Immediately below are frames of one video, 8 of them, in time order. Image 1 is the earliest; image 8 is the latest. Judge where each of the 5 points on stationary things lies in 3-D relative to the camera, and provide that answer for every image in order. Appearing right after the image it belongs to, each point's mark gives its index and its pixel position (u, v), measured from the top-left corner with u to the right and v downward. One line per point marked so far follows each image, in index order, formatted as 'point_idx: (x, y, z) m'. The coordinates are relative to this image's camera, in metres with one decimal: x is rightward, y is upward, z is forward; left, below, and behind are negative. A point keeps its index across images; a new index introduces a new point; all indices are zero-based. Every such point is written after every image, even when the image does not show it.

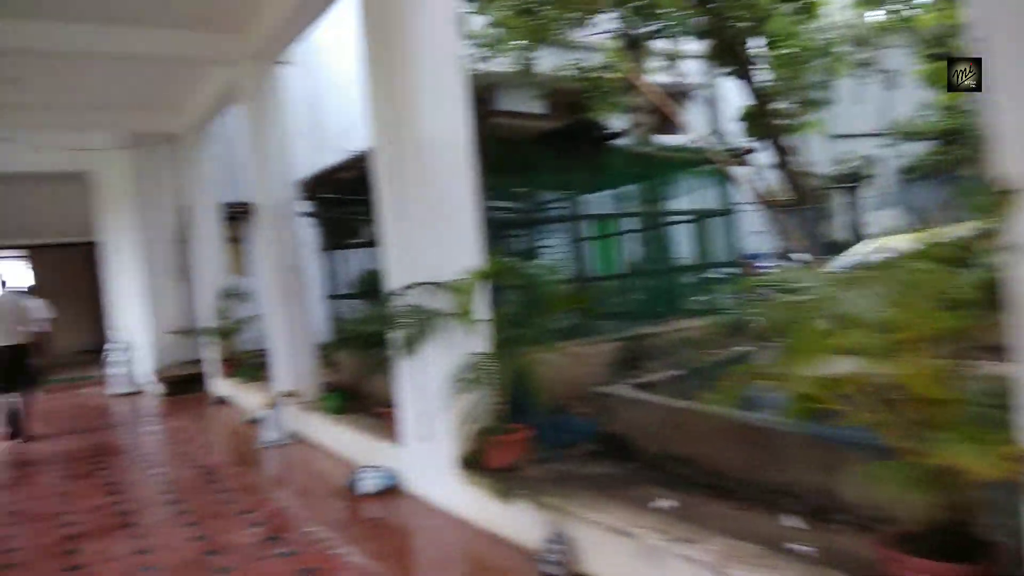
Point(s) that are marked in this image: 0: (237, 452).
0: (-2.1, -1.2, +5.8) m
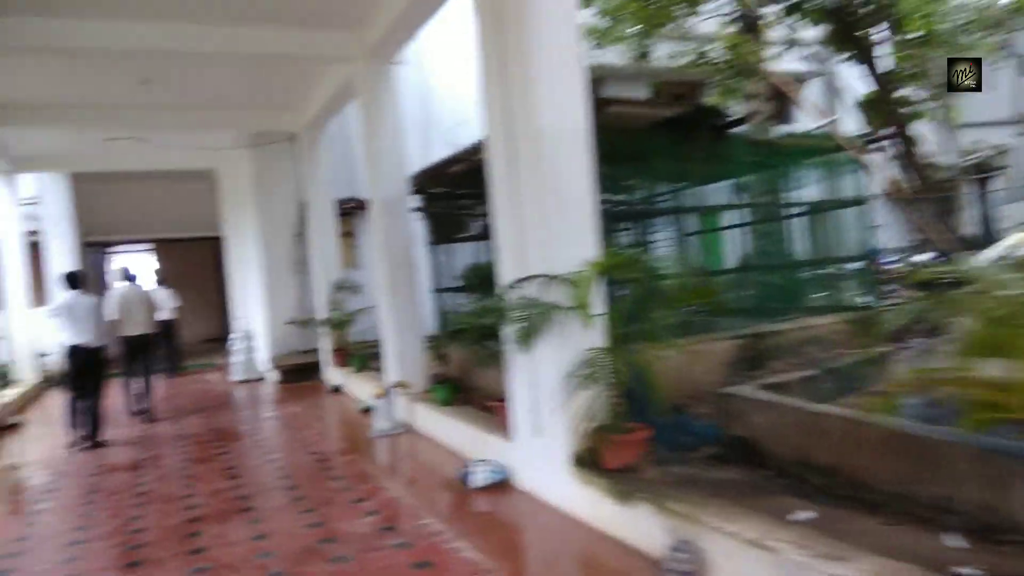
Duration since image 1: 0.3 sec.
0: (-1.3, -1.2, +5.8) m
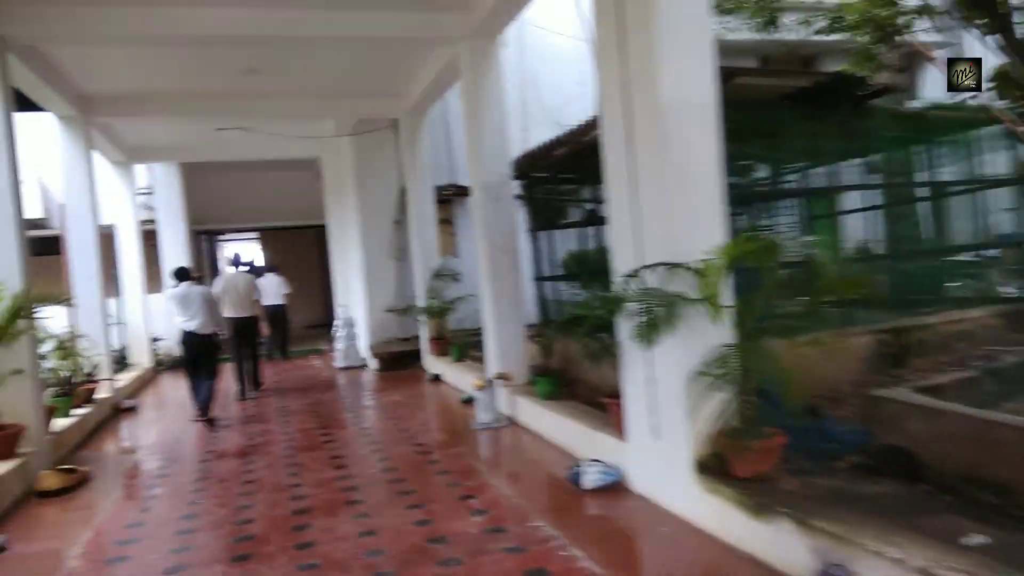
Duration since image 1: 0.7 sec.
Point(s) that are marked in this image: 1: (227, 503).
0: (-0.5, -1.1, +5.7) m
1: (-1.6, -1.2, +4.2) m
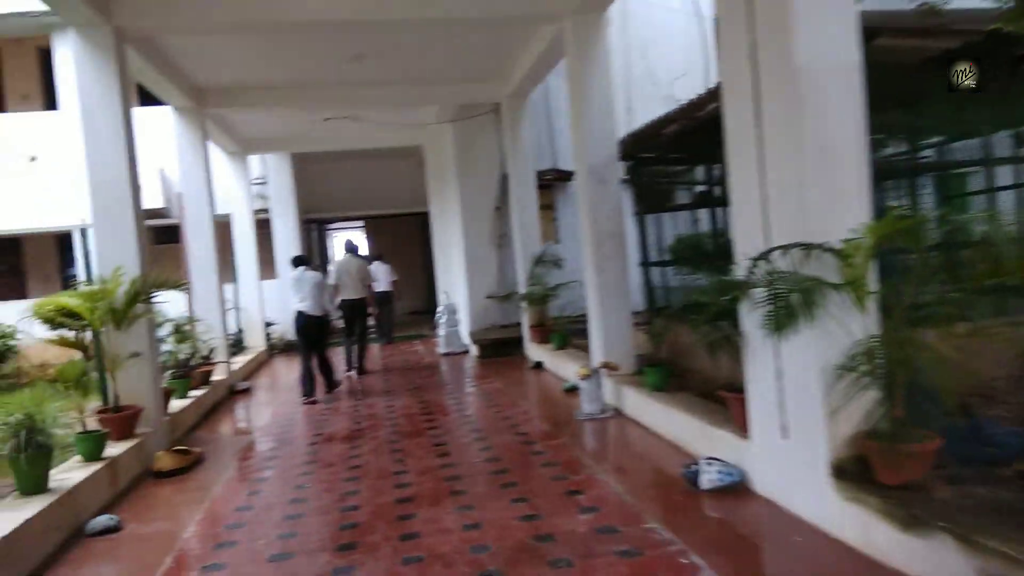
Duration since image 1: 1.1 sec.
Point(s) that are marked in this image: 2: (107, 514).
0: (+0.3, -1.0, +5.5) m
1: (-1.0, -1.1, +4.2) m
2: (-2.0, -1.1, +3.8) m
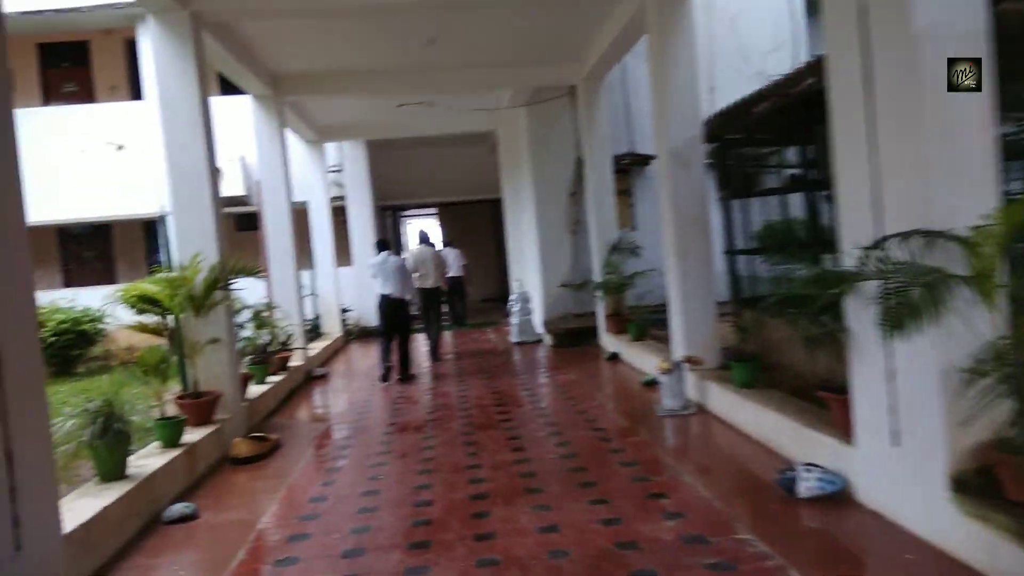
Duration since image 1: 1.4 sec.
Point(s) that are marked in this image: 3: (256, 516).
0: (+0.8, -0.9, +5.3) m
1: (-0.6, -1.0, +4.1) m
2: (-1.6, -1.1, +3.8) m
3: (-1.3, -1.1, +3.8) m
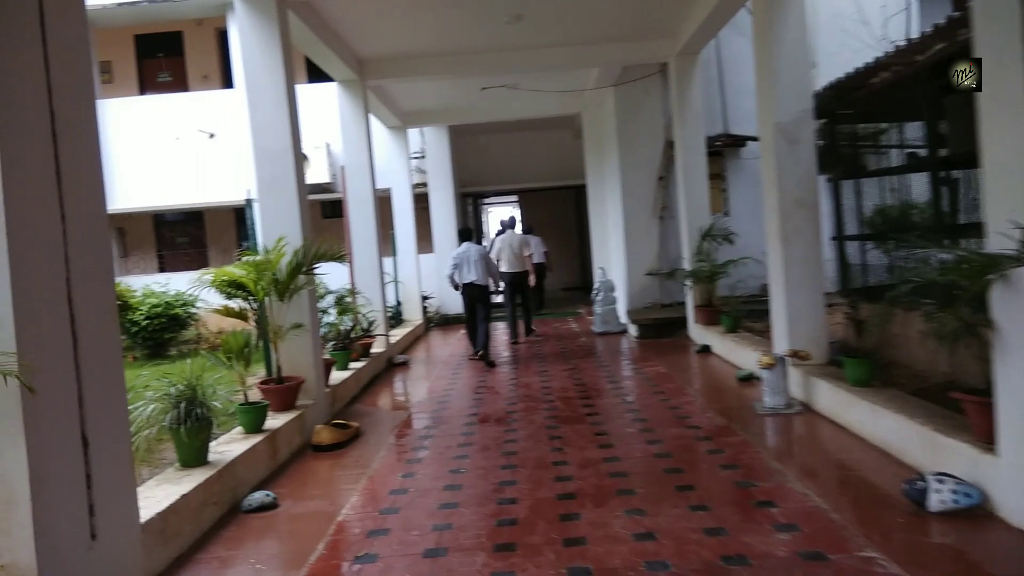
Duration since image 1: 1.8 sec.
0: (+1.4, -0.8, +5.0) m
1: (-0.1, -1.0, +3.9) m
2: (-1.2, -1.0, +3.7) m
3: (-0.8, -1.1, +3.7) m
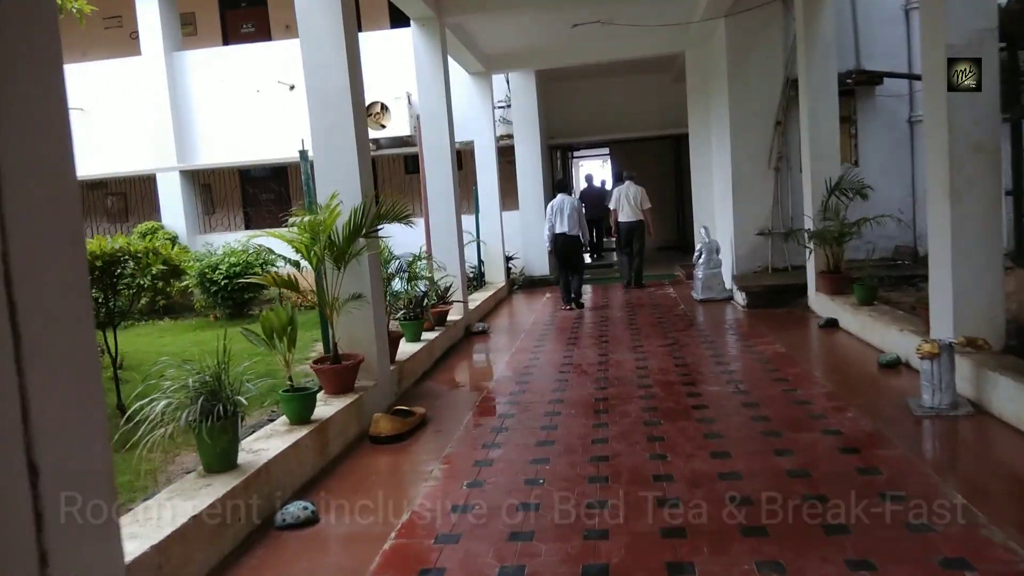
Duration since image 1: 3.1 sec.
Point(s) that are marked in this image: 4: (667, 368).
0: (+1.9, -0.6, +4.0) m
1: (+0.3, -0.8, +3.2) m
2: (-0.9, -0.9, +3.1) m
3: (-0.5, -0.9, +3.0) m
4: (+1.1, -0.6, +5.3) m
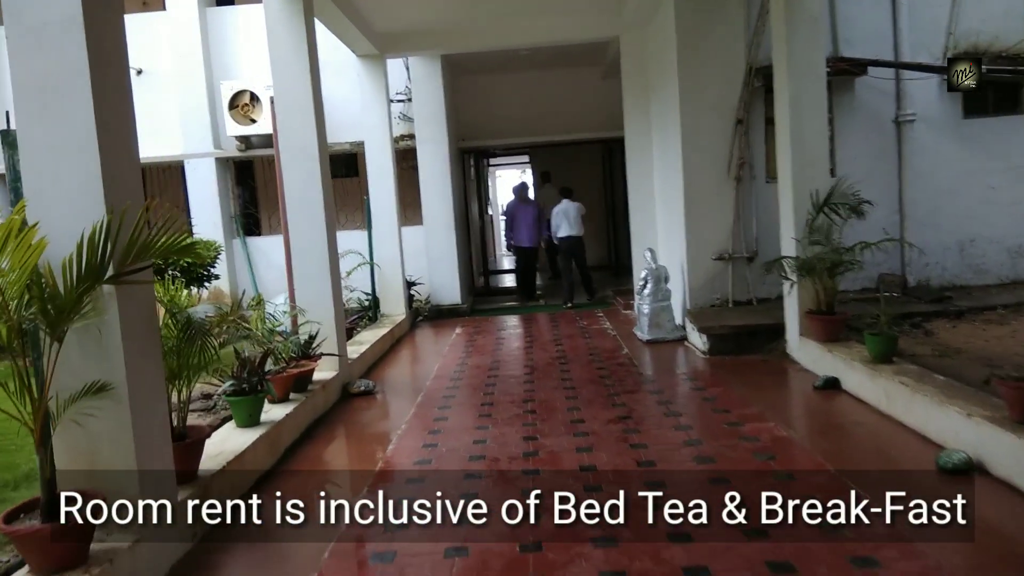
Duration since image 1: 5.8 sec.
0: (+1.5, -0.9, +2.4) m
1: (-0.1, -1.1, +1.4) m
2: (-1.2, -1.1, +1.2) m
3: (-0.8, -1.2, +1.1) m
4: (+0.5, -0.9, +3.6) m
